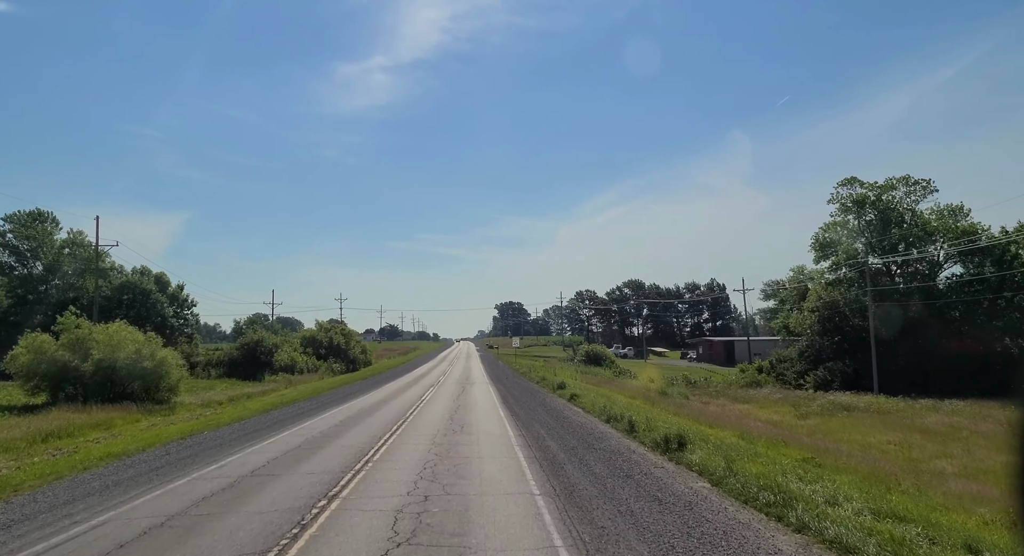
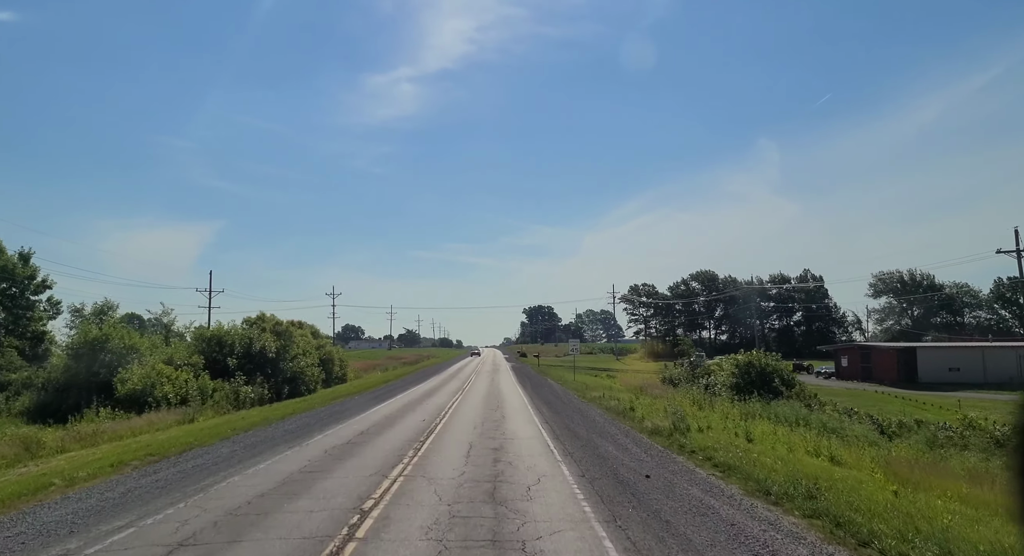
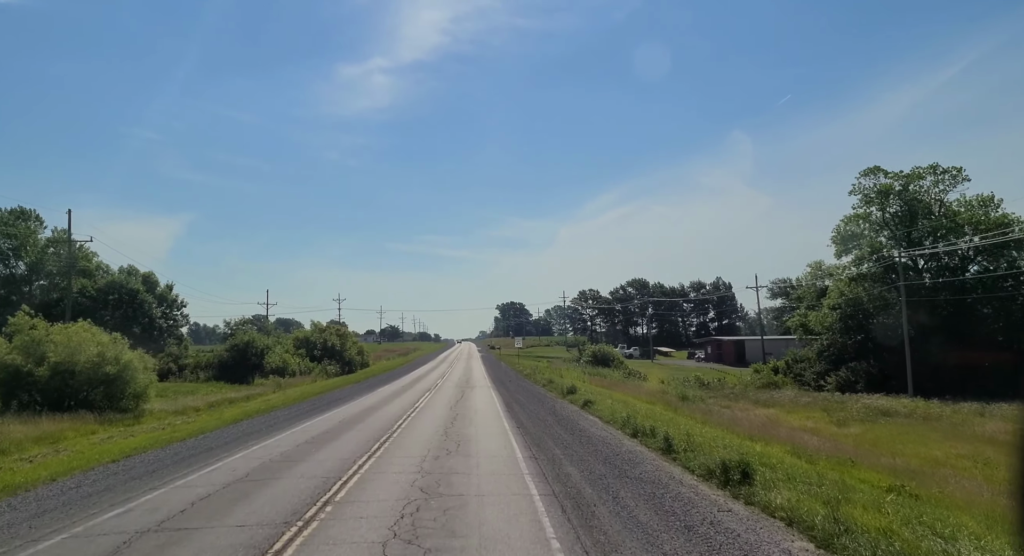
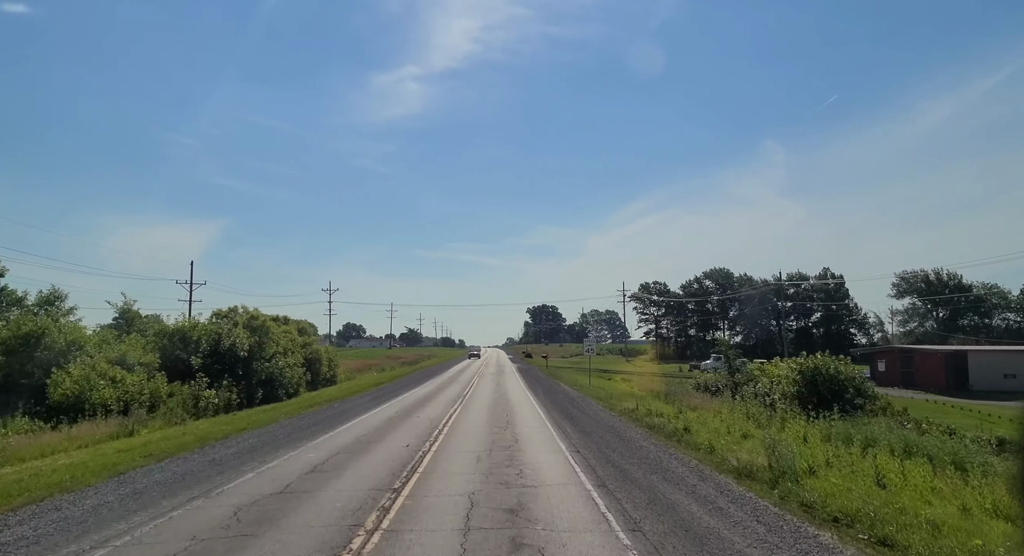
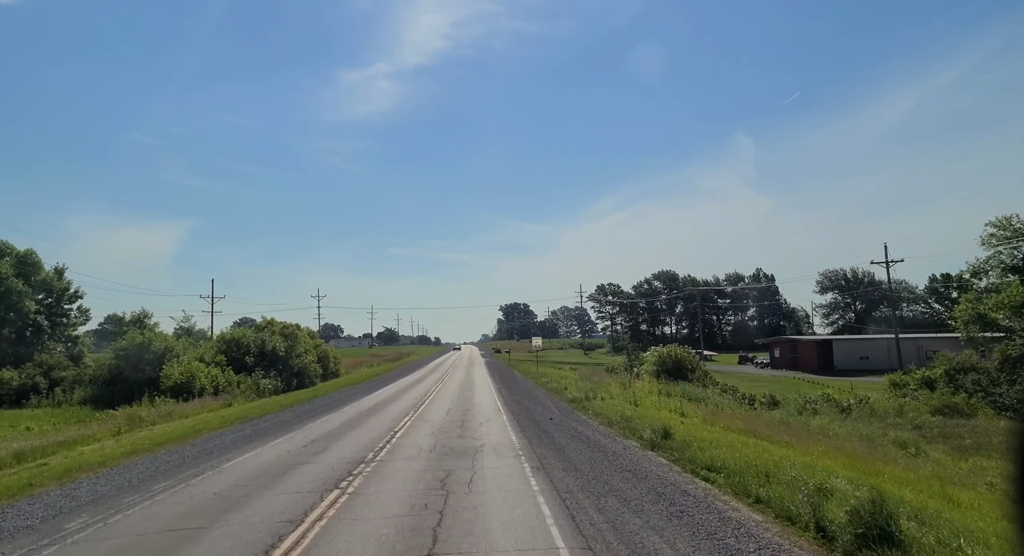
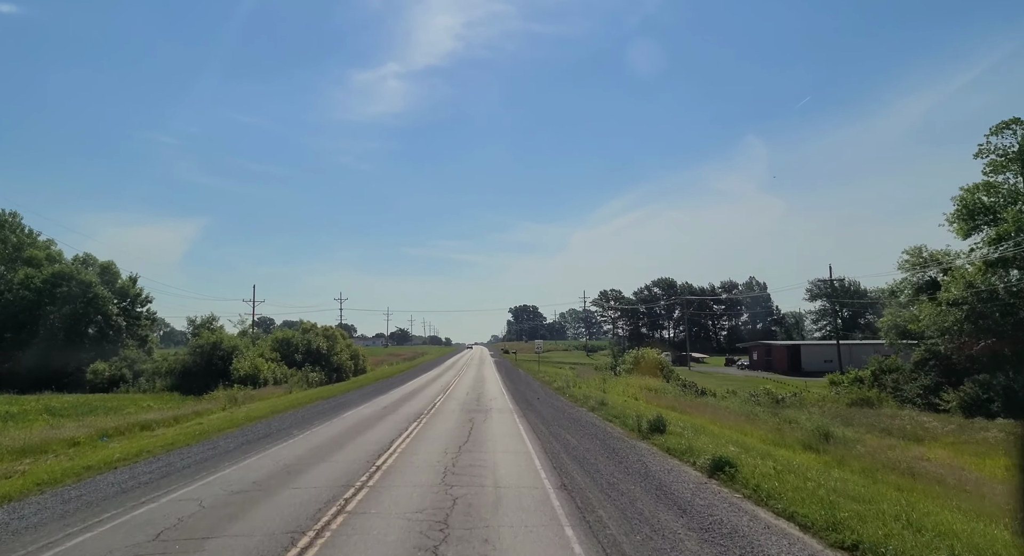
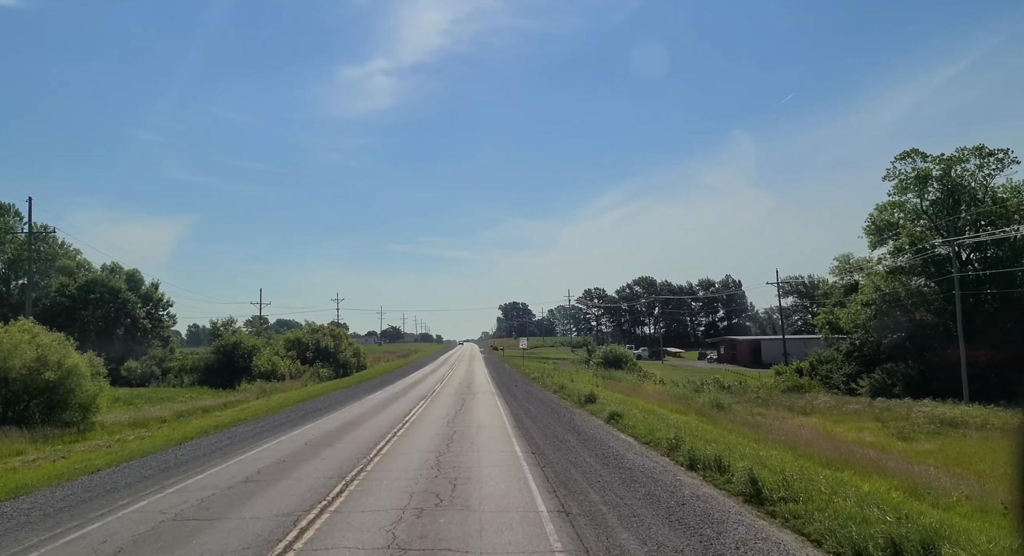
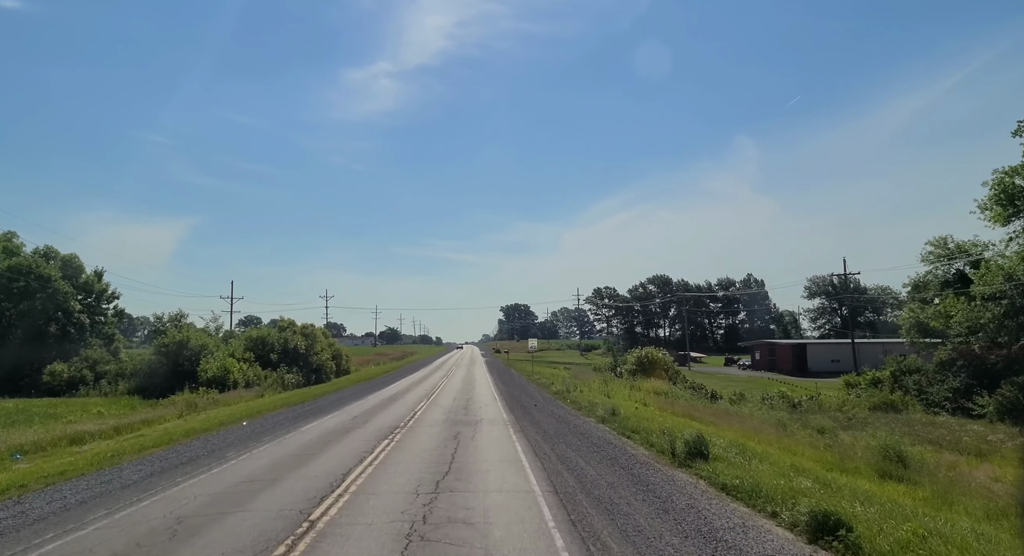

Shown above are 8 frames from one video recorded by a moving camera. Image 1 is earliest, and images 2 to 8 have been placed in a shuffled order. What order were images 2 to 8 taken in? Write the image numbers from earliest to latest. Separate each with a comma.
3, 7, 6, 8, 5, 2, 4
